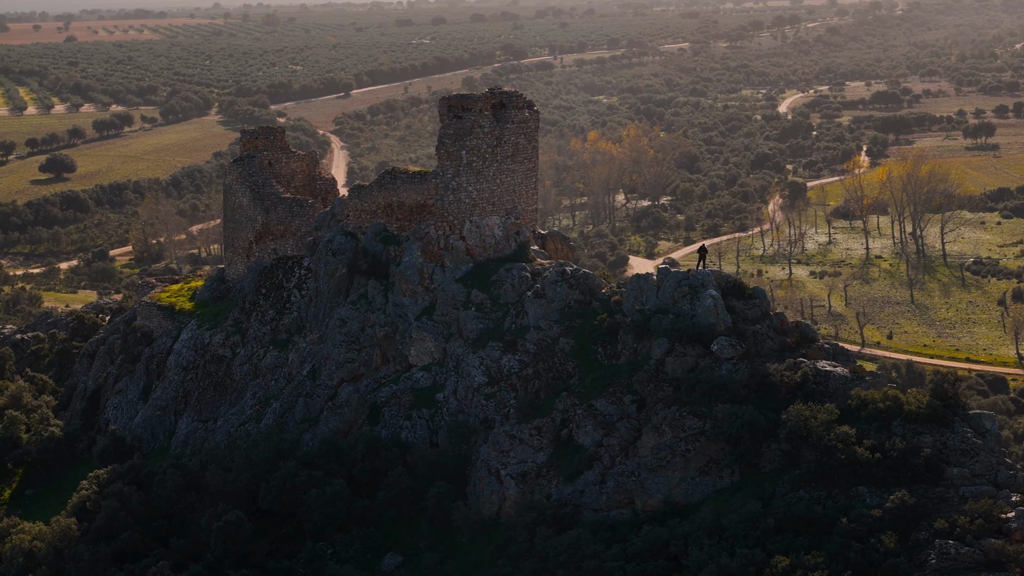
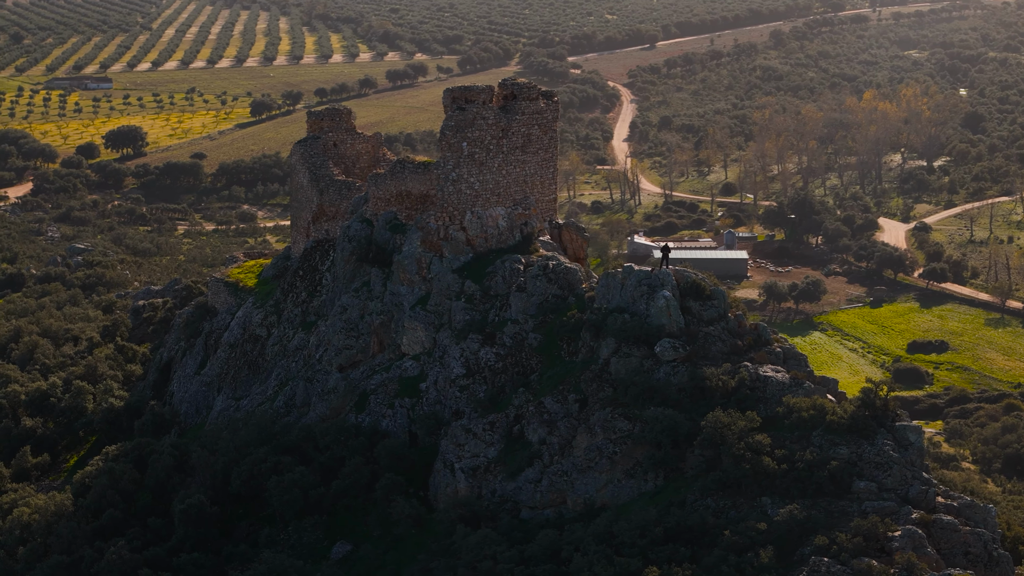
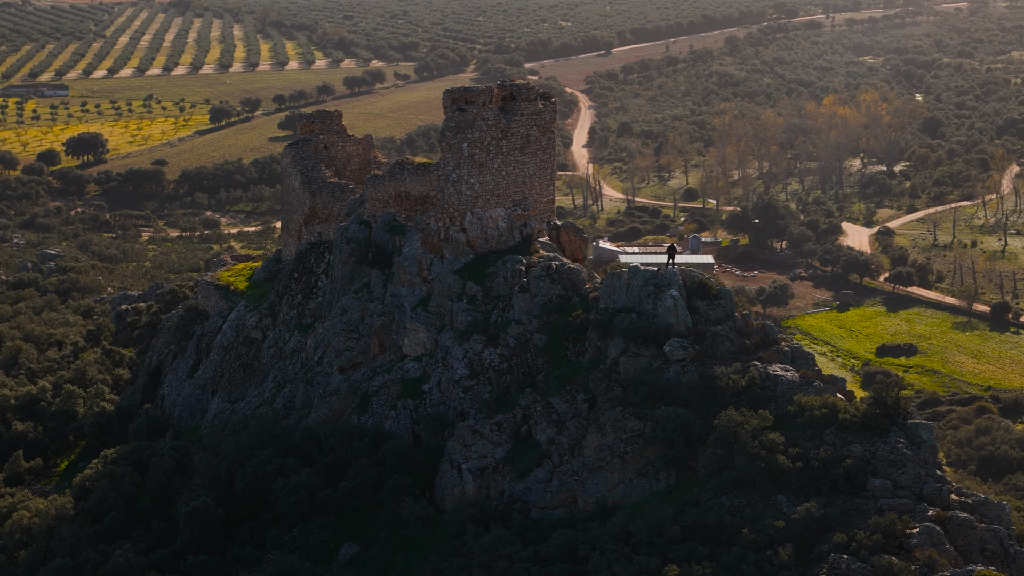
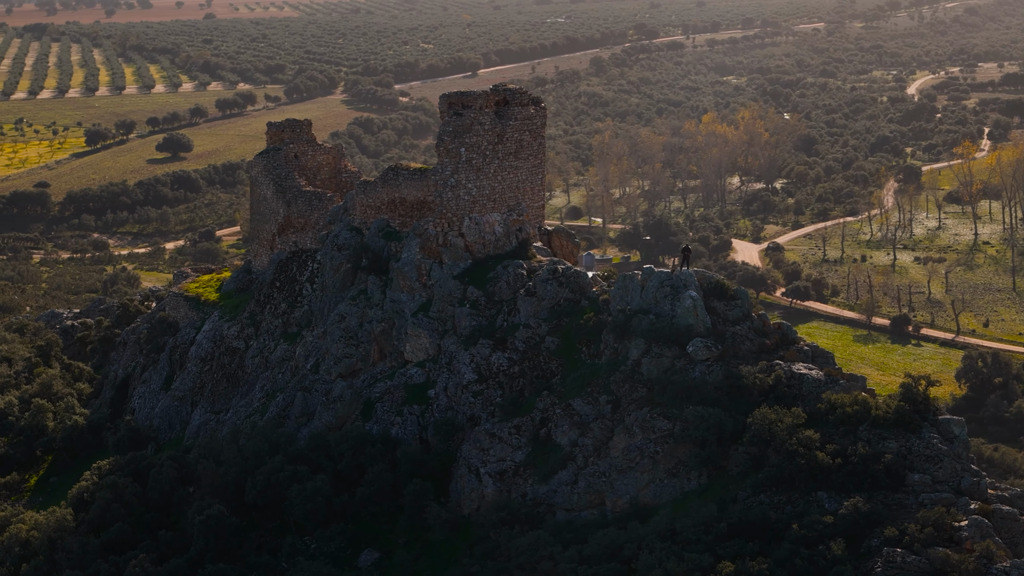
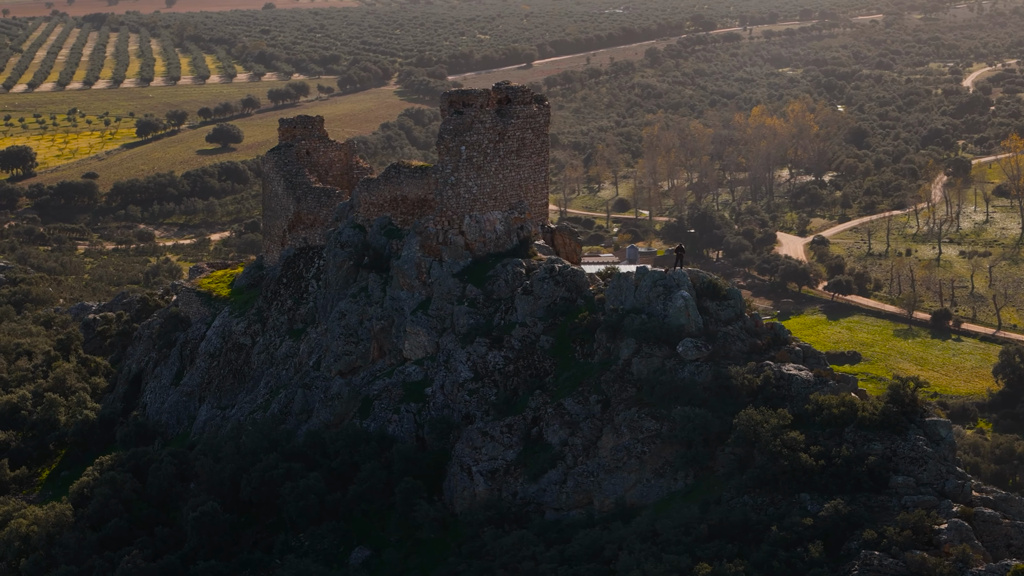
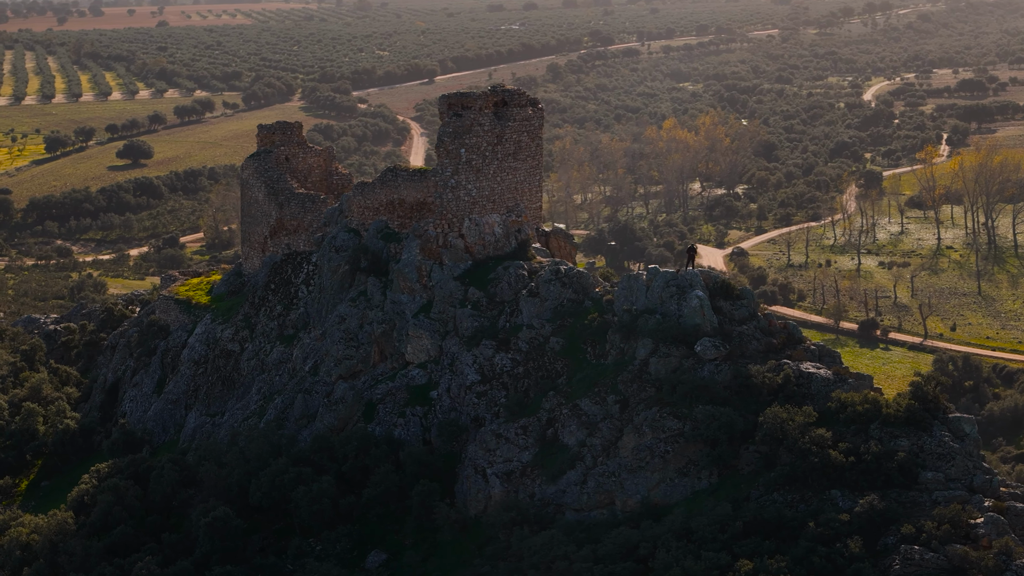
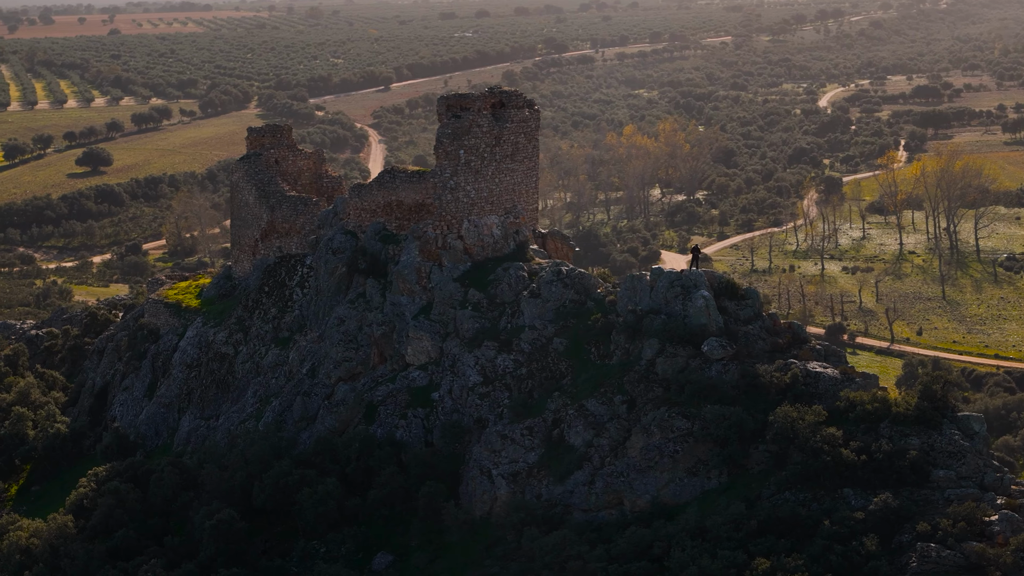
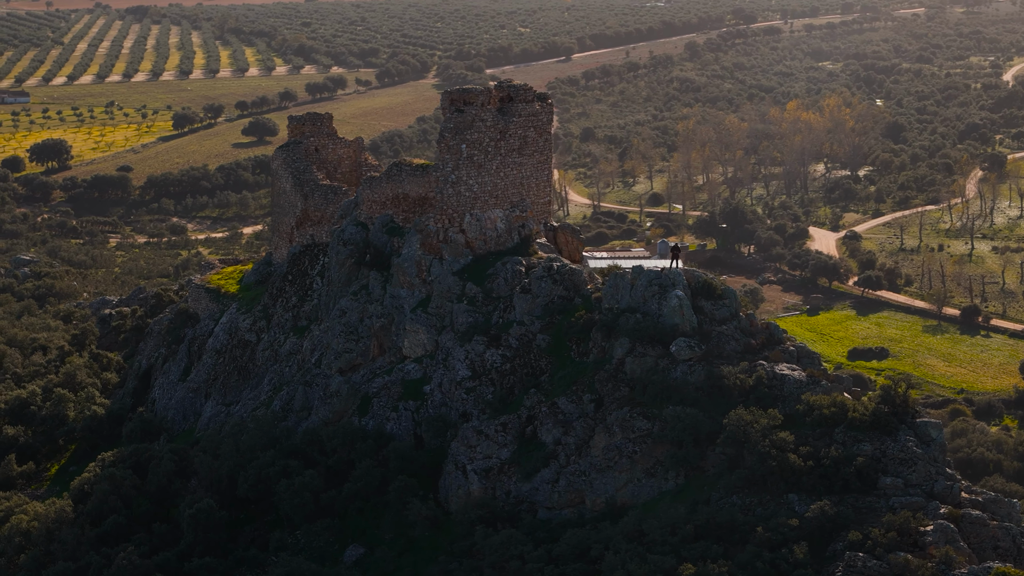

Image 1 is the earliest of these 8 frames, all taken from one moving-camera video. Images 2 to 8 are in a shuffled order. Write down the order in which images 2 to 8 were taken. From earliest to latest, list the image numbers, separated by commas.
7, 6, 4, 5, 8, 3, 2
